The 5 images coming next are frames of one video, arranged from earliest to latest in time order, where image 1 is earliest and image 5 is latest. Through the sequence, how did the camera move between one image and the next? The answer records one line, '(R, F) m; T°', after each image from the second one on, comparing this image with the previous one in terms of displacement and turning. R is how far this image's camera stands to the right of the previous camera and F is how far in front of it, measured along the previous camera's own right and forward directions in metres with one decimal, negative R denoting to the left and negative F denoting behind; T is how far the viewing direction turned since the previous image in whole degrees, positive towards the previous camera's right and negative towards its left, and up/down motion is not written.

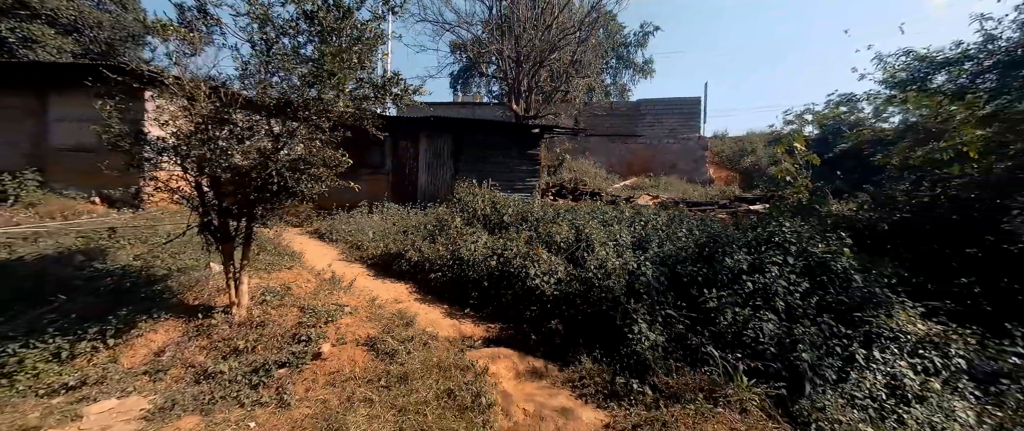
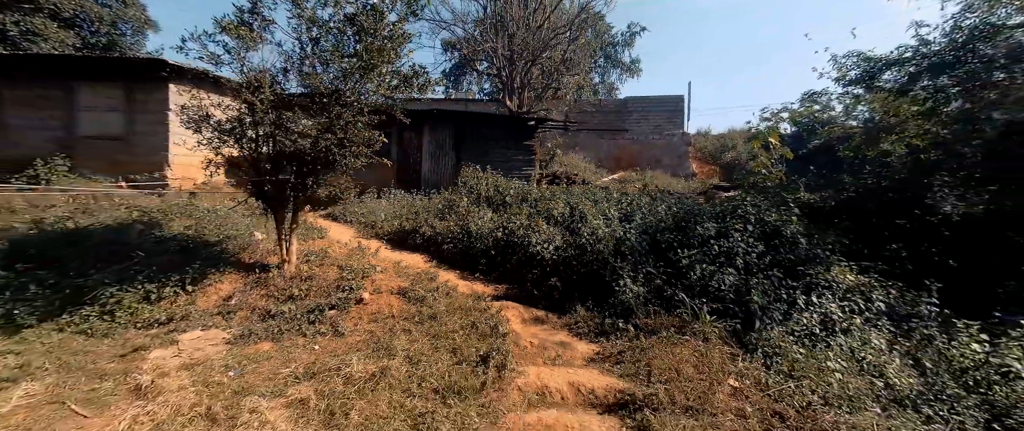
(-0.2, -0.6) m; +2°
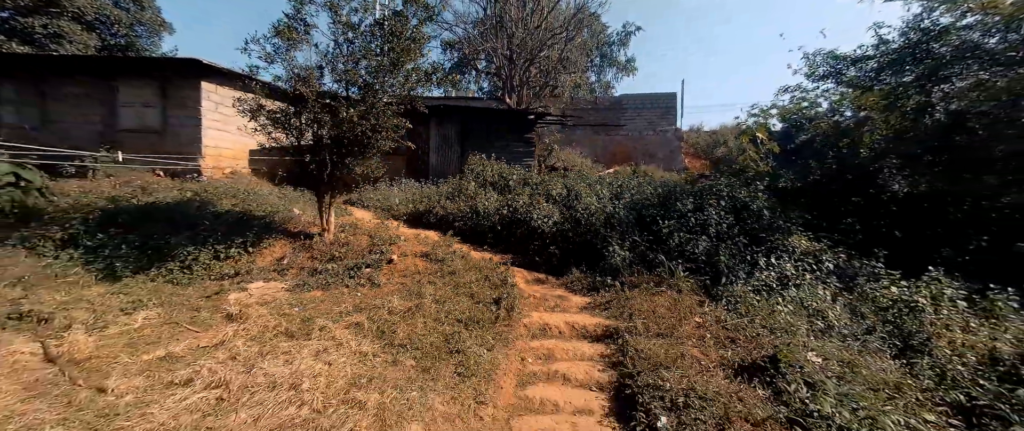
(-0.1, -0.7) m; 0°
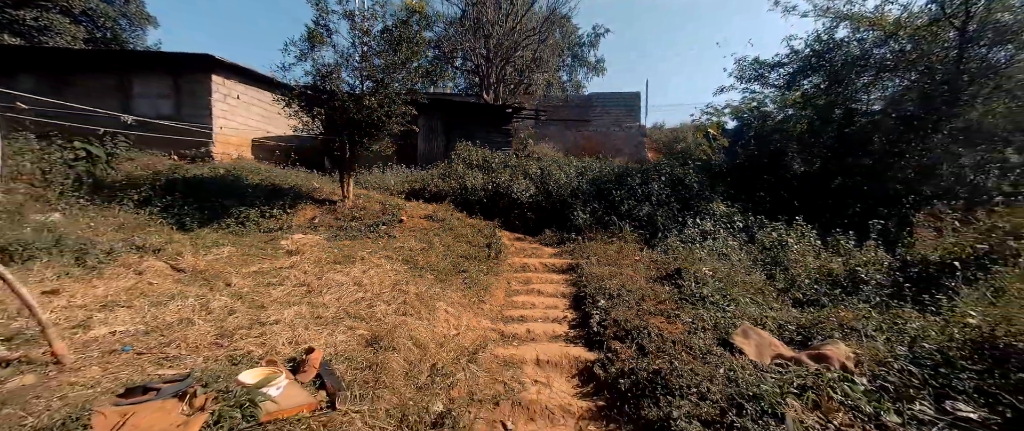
(-0.2, -1.2) m; +4°
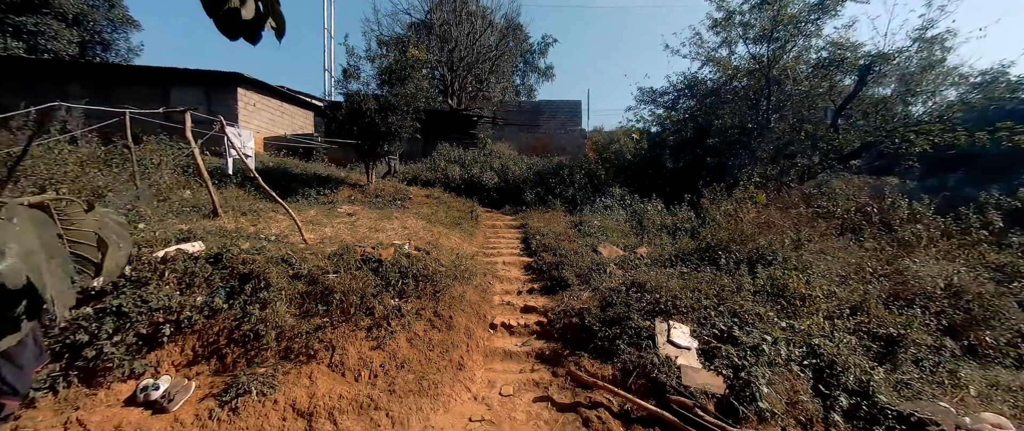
(-0.3, -2.9) m; +7°
